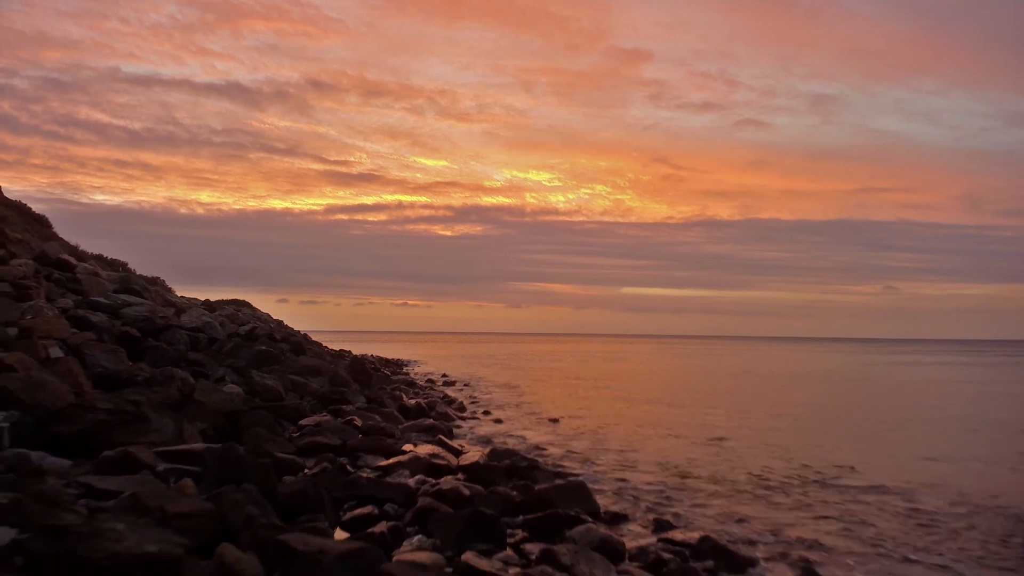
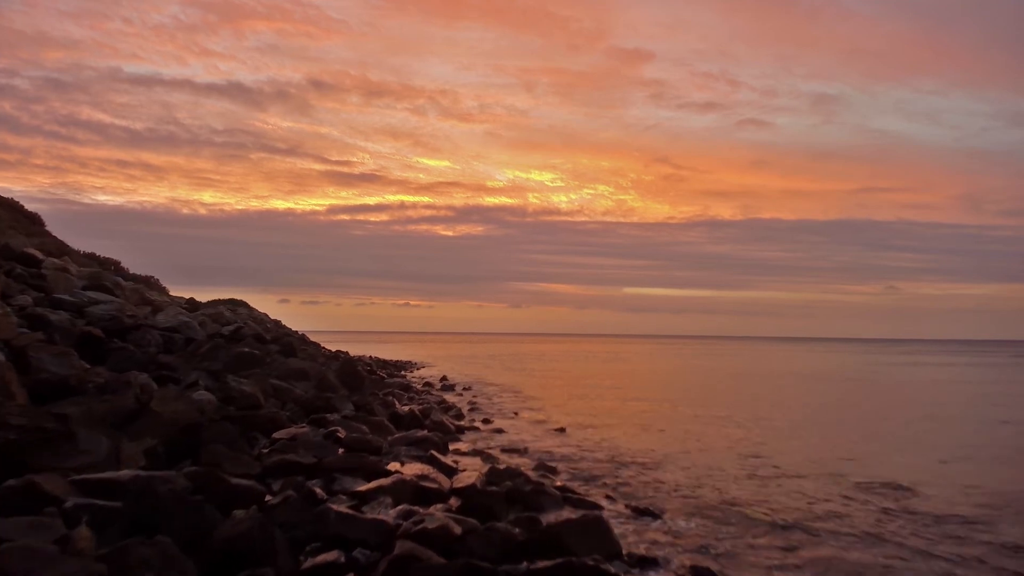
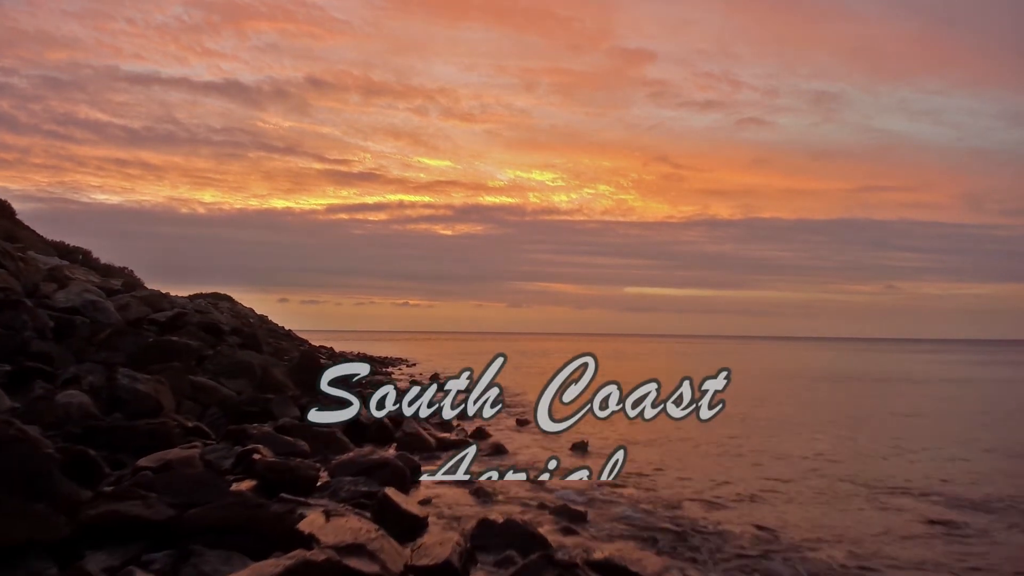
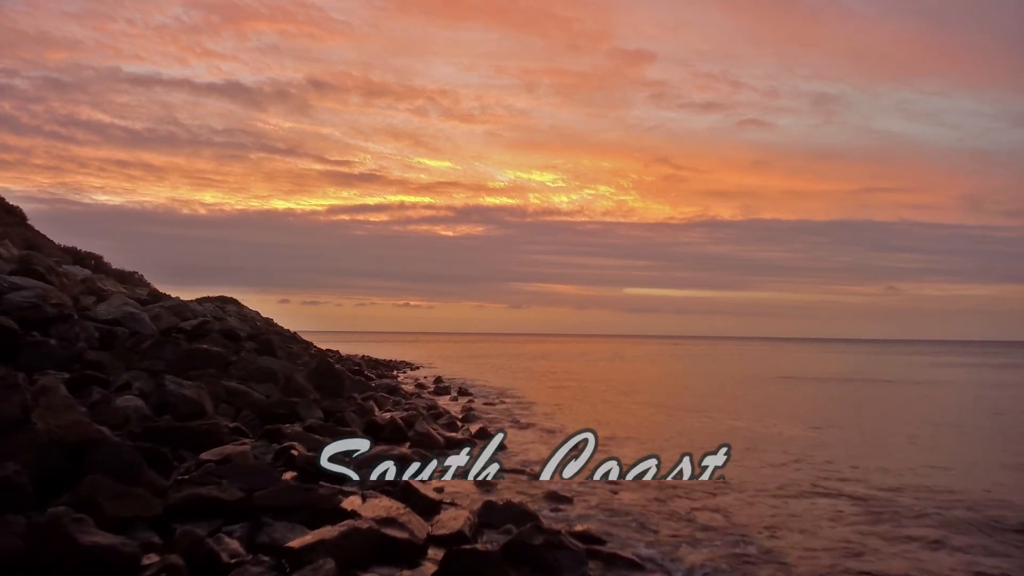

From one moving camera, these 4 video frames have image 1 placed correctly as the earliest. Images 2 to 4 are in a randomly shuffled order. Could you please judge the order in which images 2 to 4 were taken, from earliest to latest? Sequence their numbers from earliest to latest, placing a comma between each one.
2, 4, 3
